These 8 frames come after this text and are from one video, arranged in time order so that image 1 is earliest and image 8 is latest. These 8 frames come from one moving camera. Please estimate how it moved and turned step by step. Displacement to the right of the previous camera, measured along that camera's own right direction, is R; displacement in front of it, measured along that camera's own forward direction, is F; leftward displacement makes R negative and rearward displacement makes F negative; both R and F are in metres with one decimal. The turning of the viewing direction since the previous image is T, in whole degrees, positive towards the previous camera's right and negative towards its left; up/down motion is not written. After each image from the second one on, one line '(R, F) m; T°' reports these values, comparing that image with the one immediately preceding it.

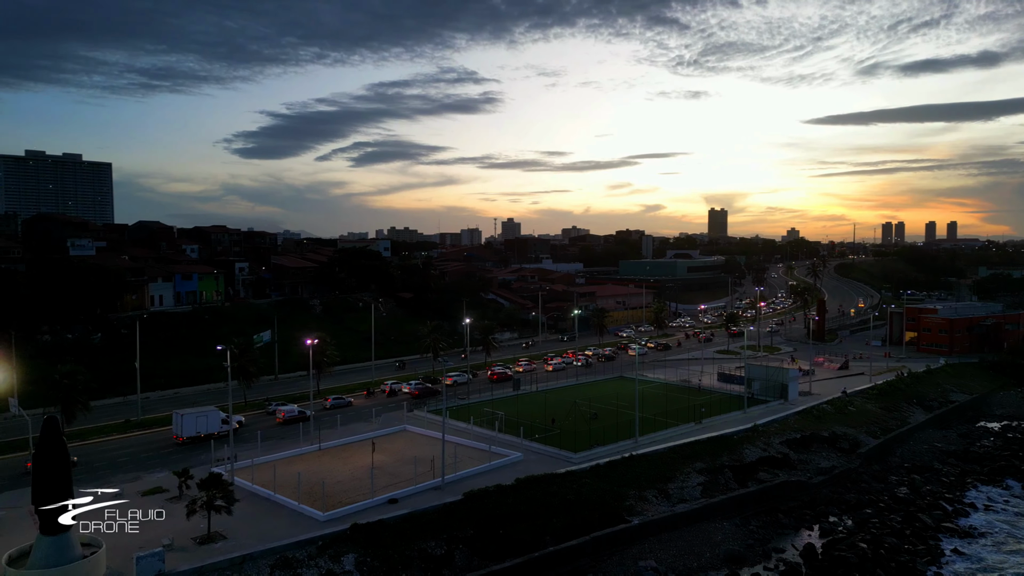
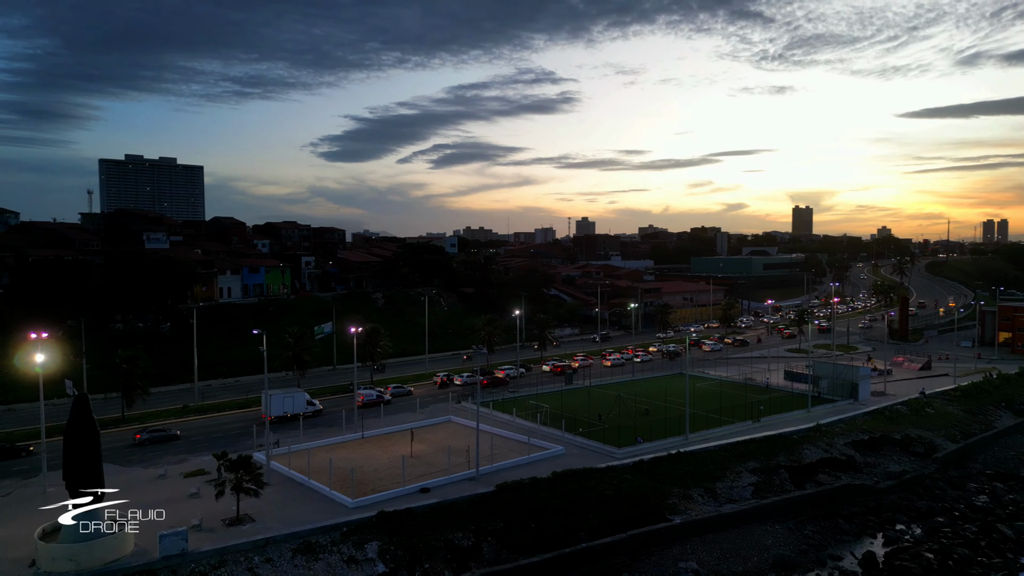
(+1.5, +1.1) m; -6°
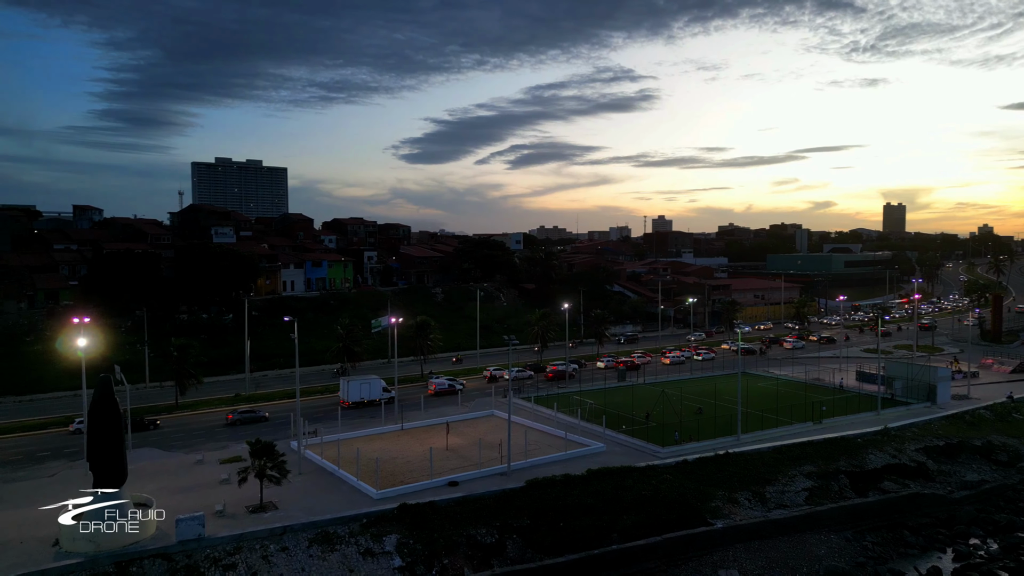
(+1.6, +1.3) m; -6°
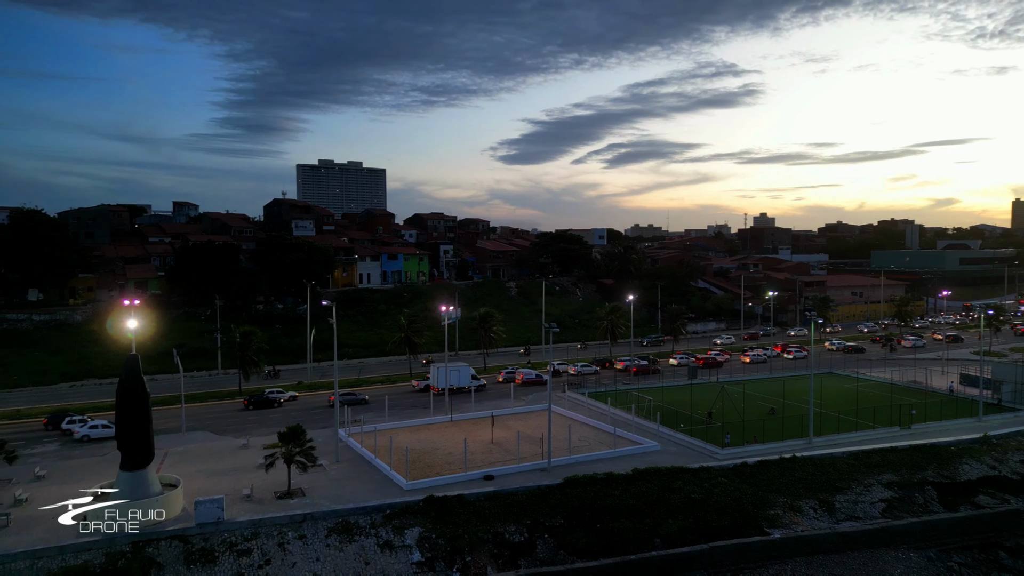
(+1.9, +1.7) m; -7°
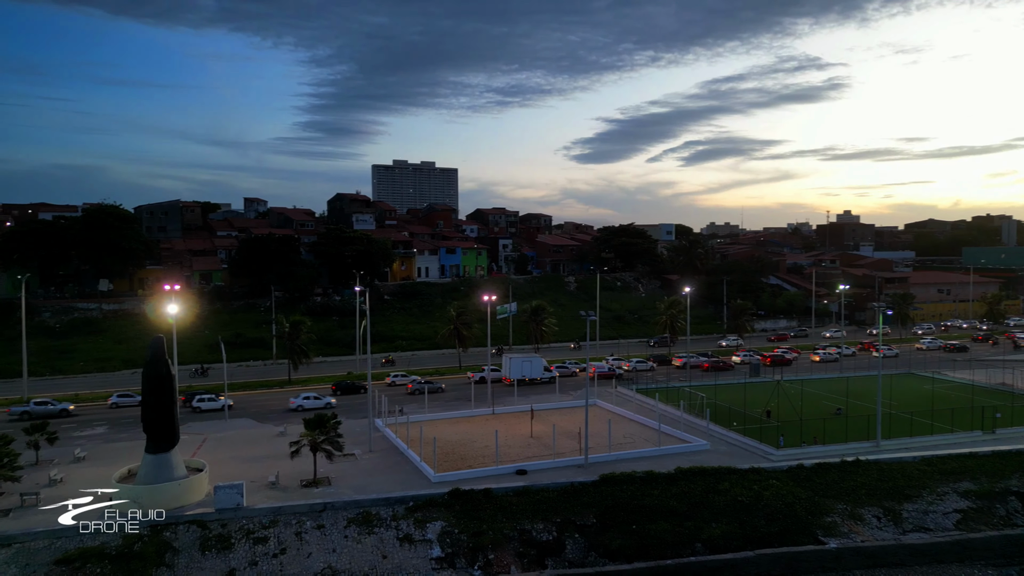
(+1.3, +1.4) m; -6°
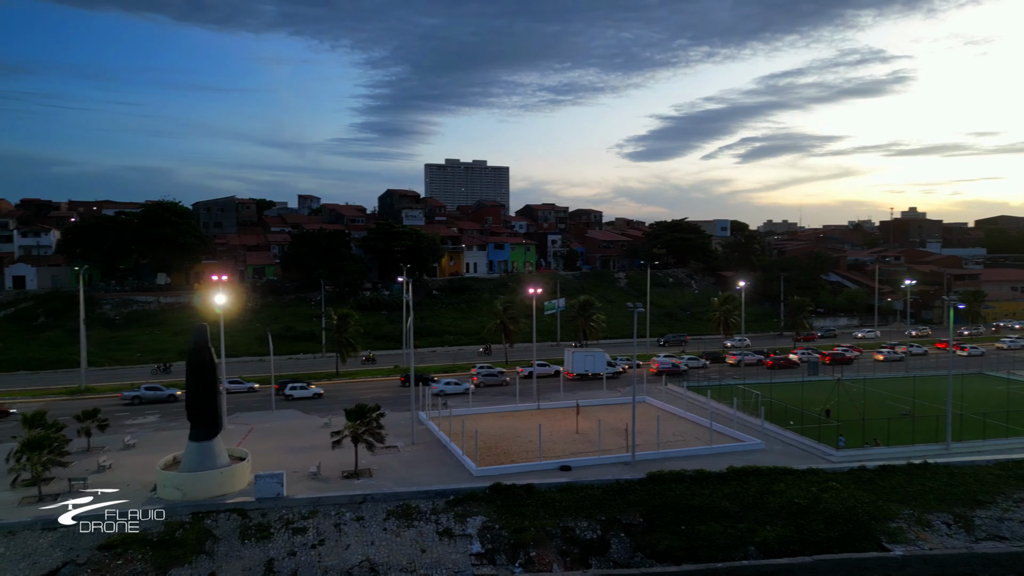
(+0.2, +0.7) m; -4°
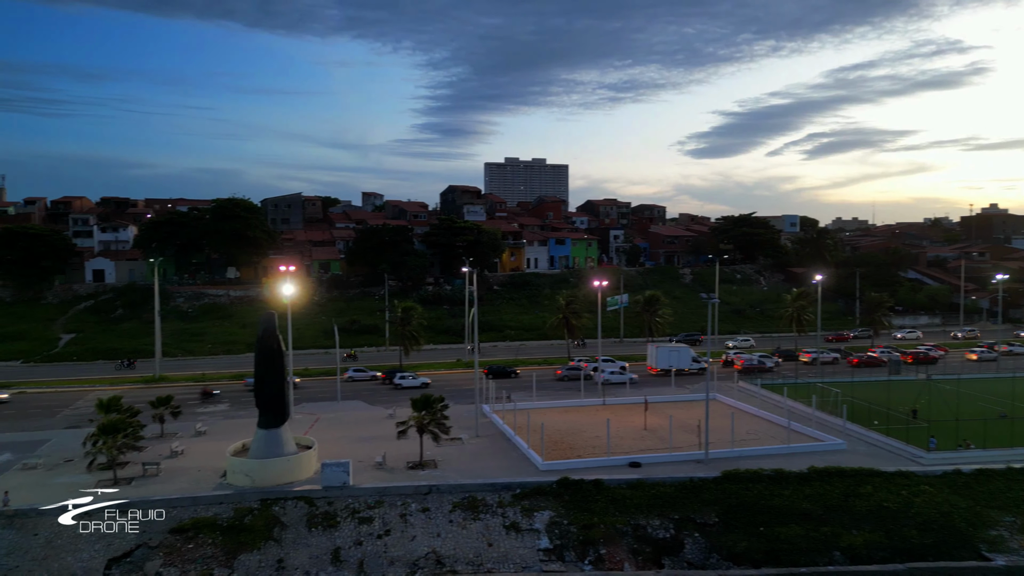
(-0.3, +0.6) m; -5°
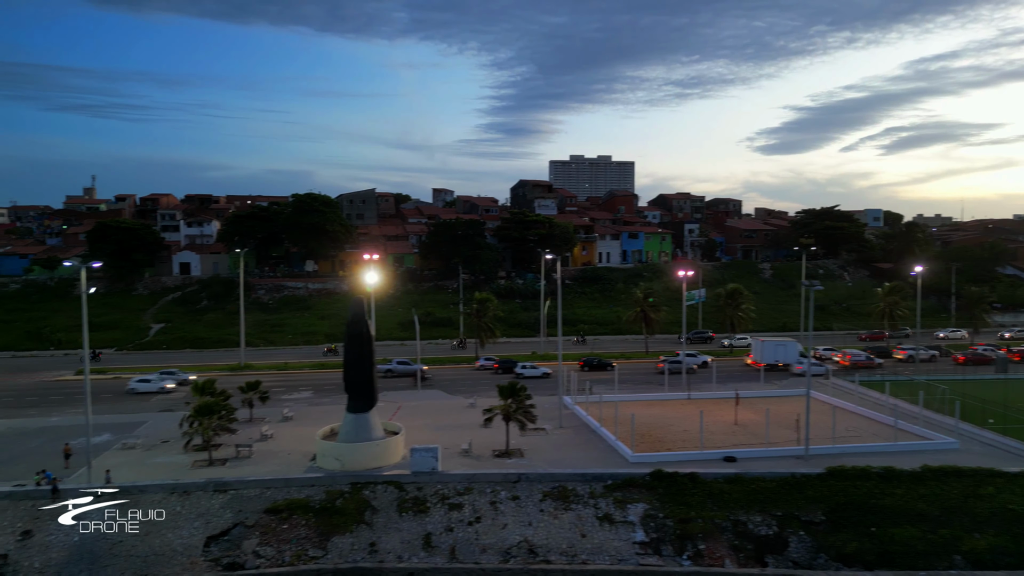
(-0.8, +0.5) m; -5°
